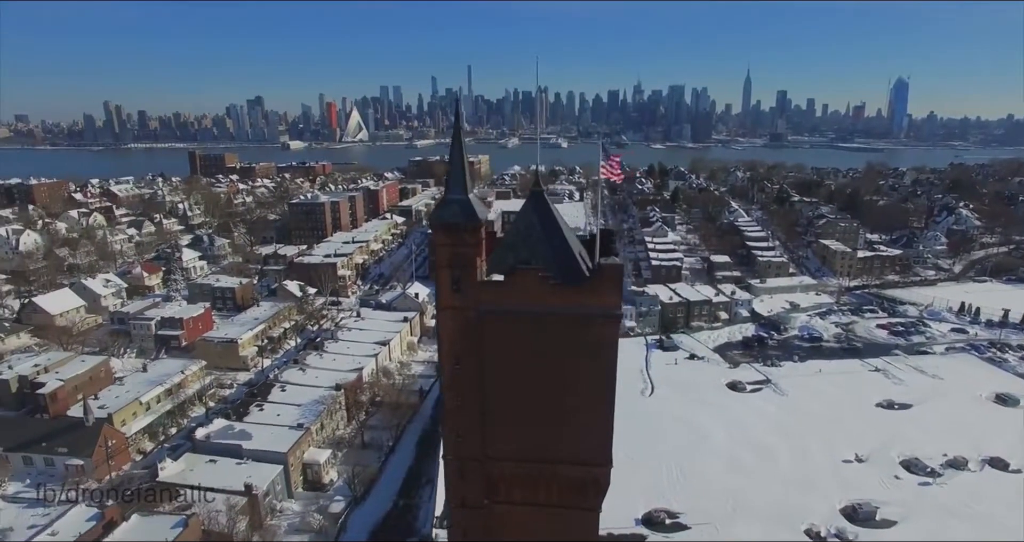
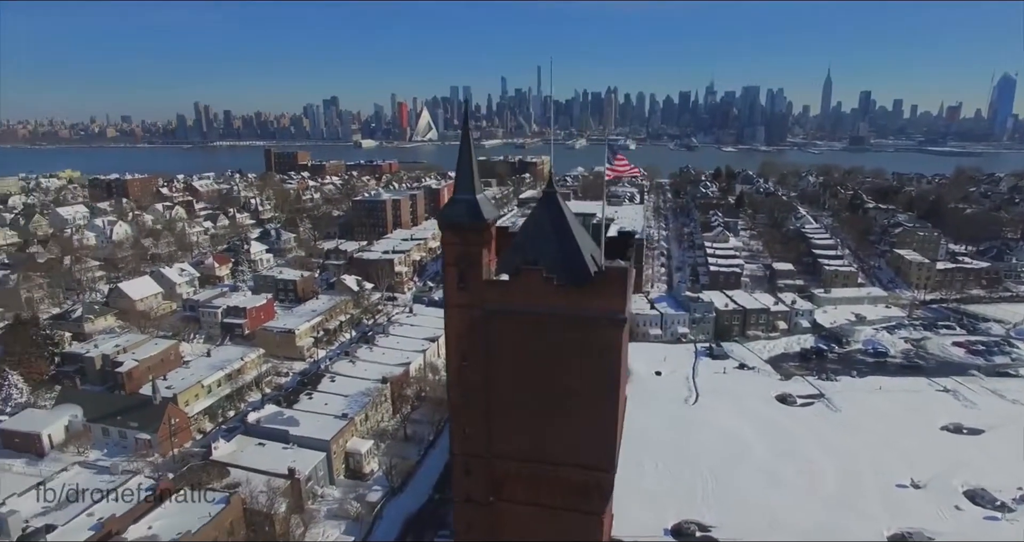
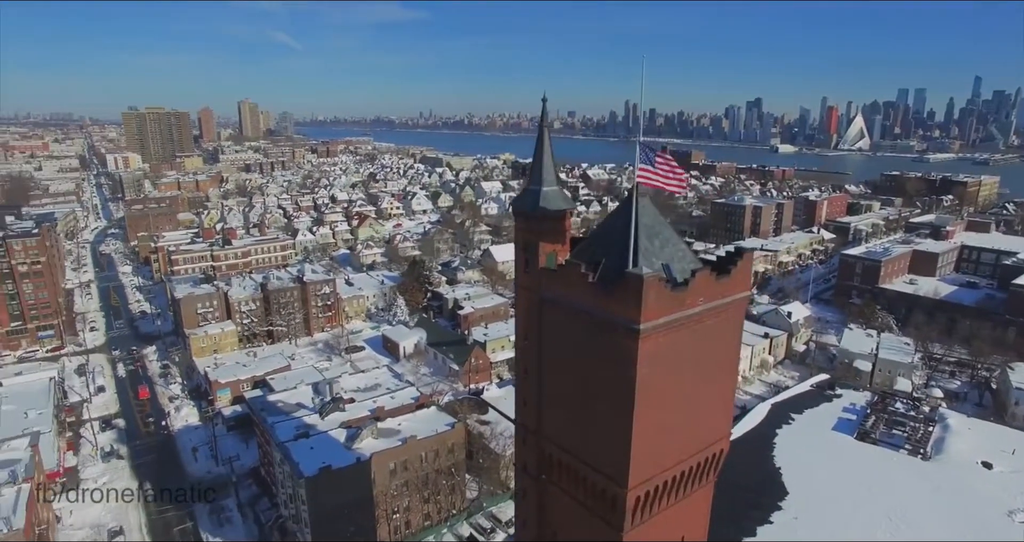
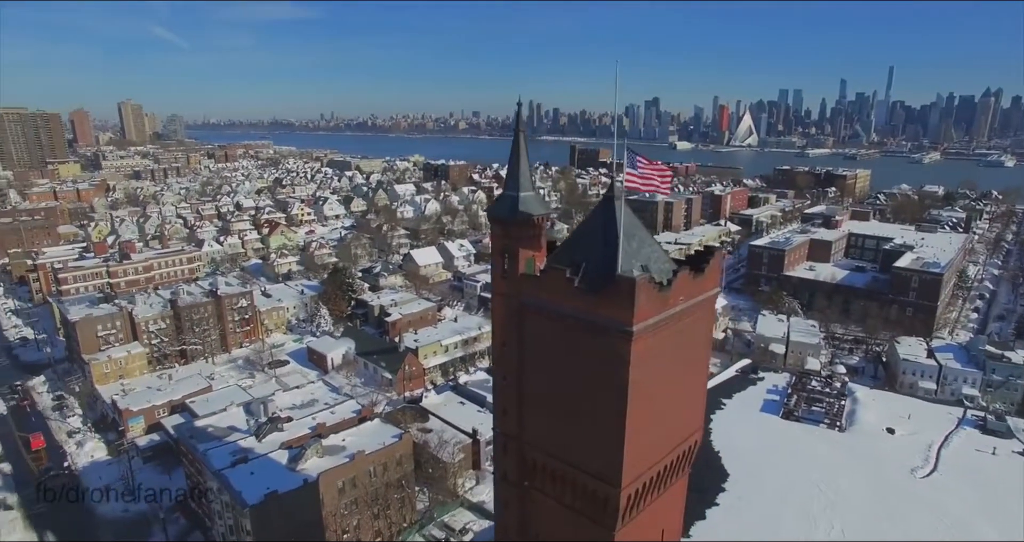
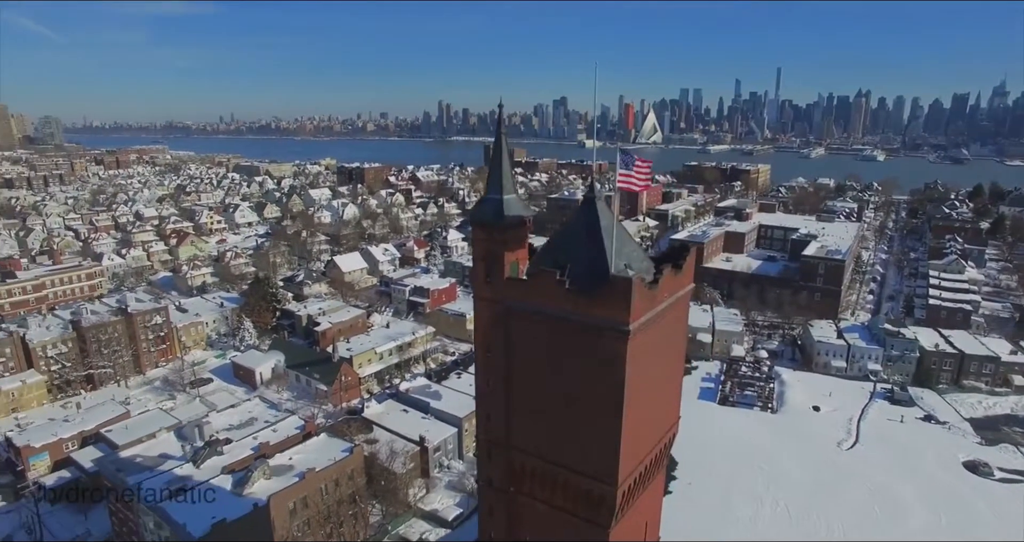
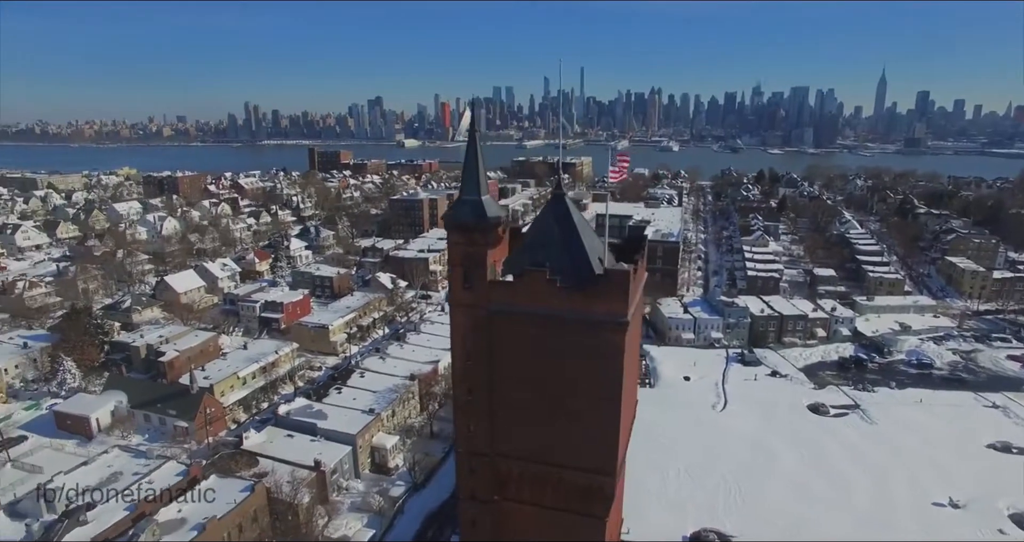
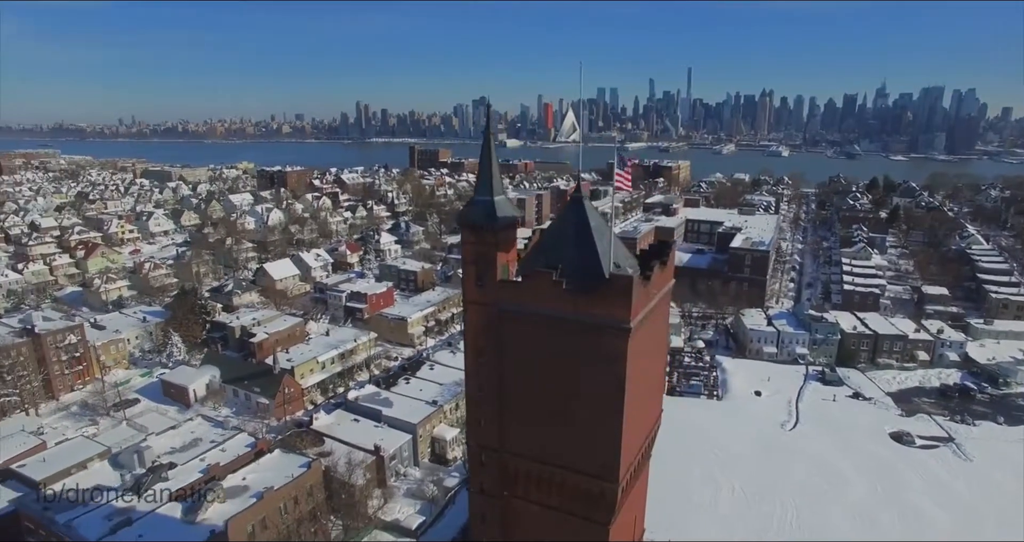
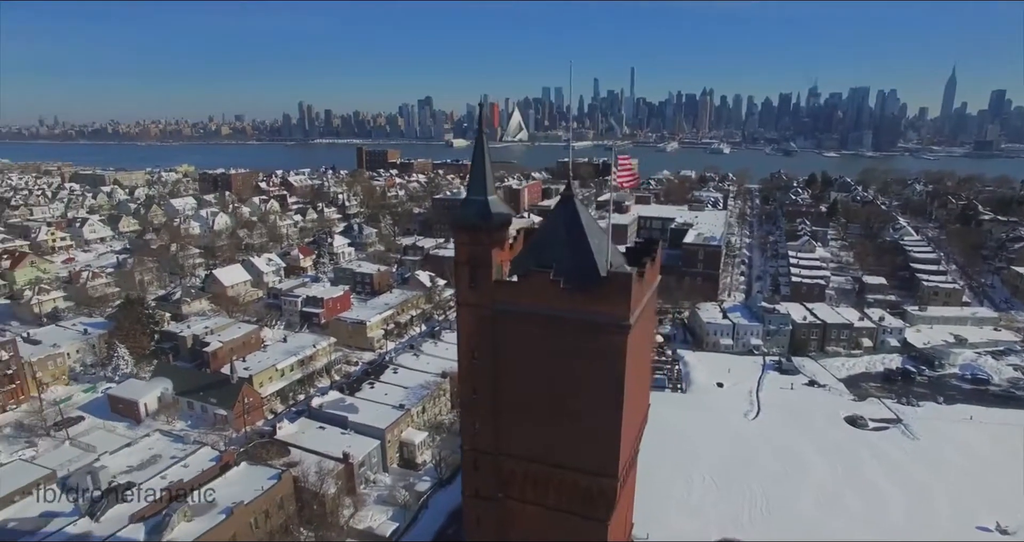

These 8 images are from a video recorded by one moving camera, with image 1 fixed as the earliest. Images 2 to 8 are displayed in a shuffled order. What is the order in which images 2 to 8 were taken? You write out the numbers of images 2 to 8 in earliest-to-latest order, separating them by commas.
2, 6, 8, 7, 5, 4, 3
